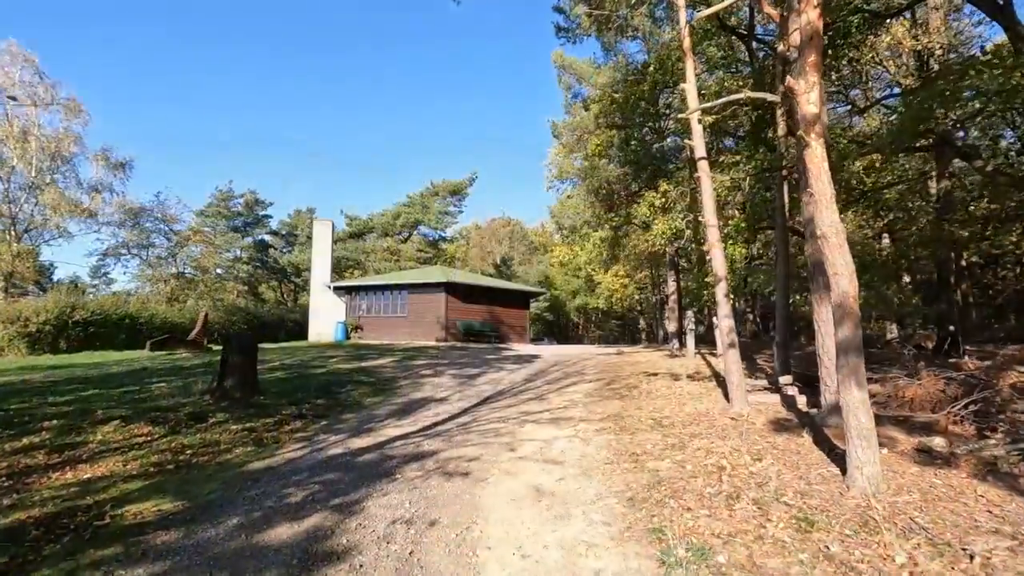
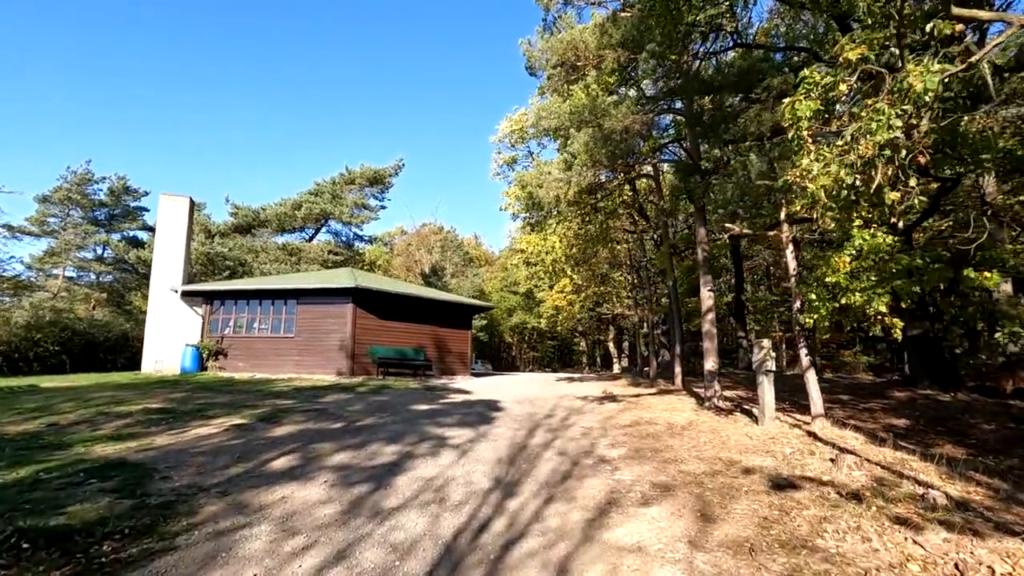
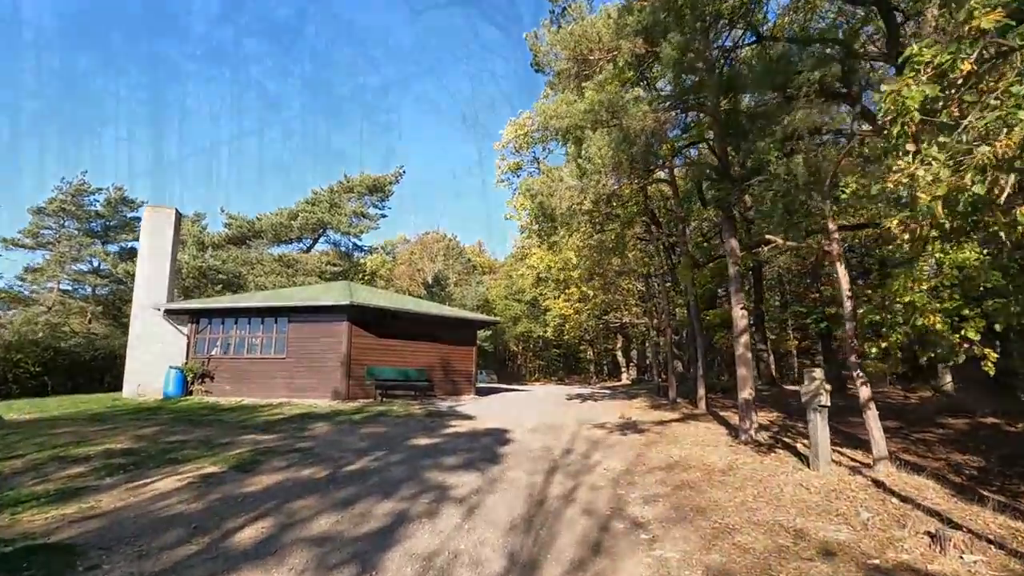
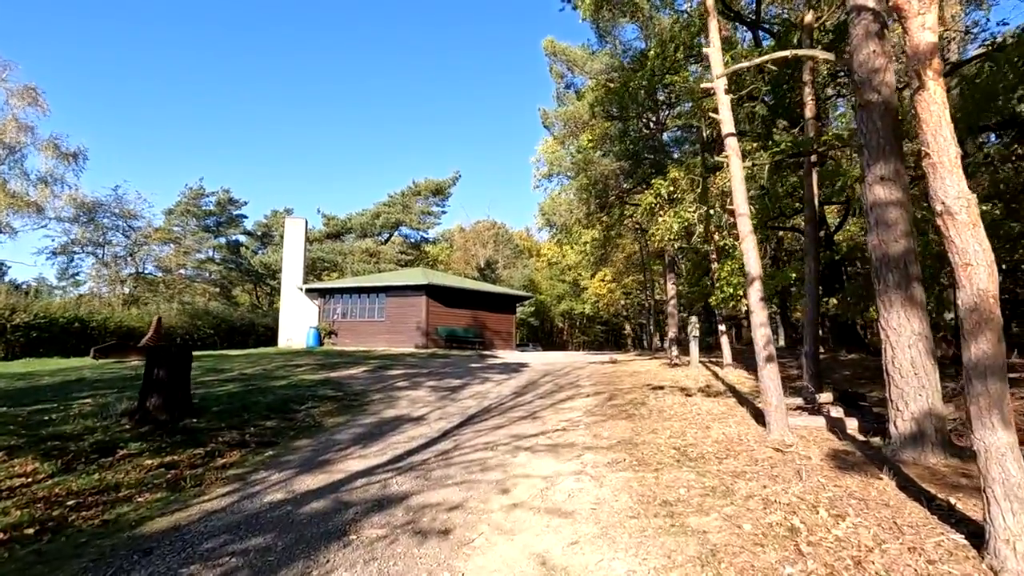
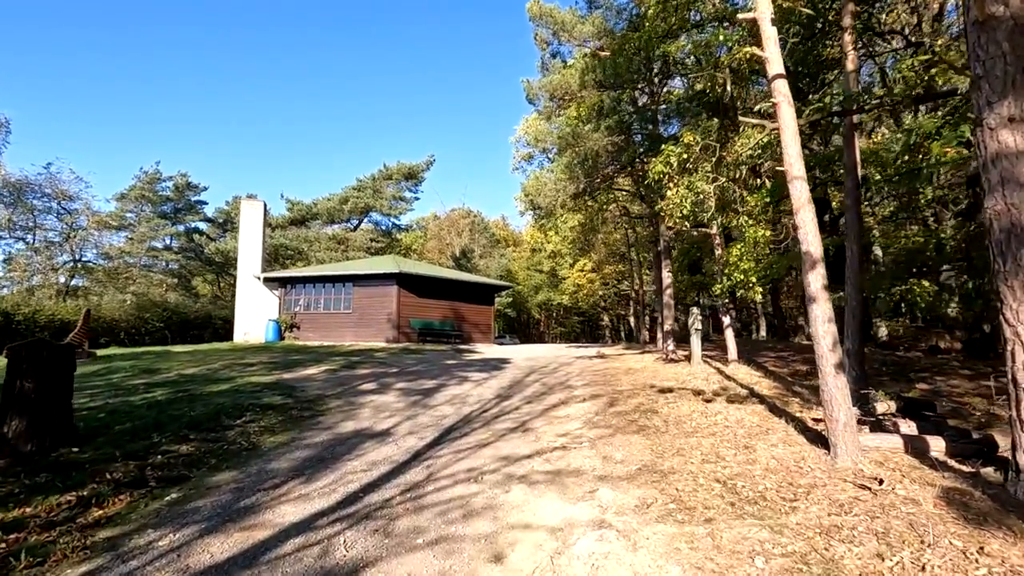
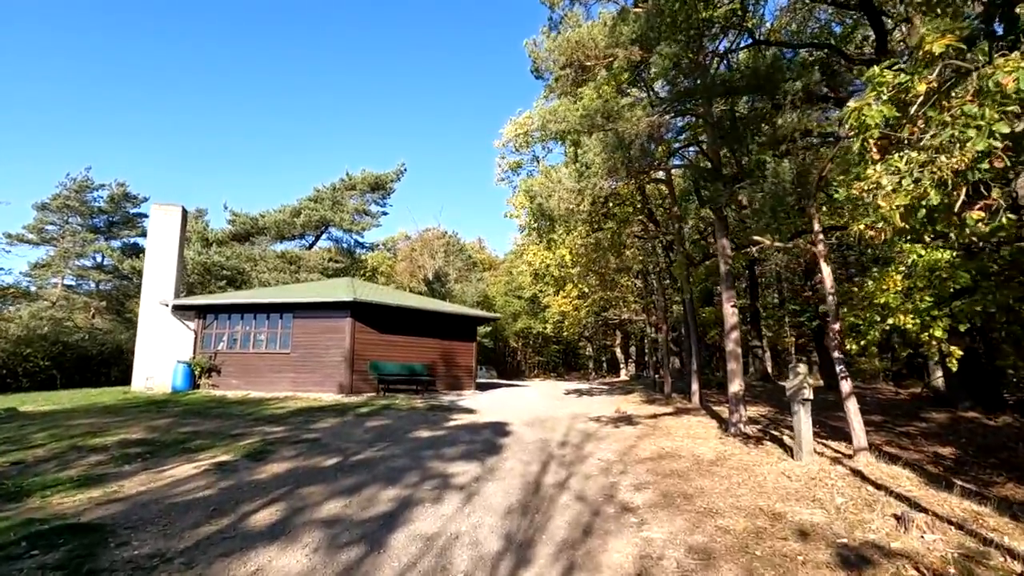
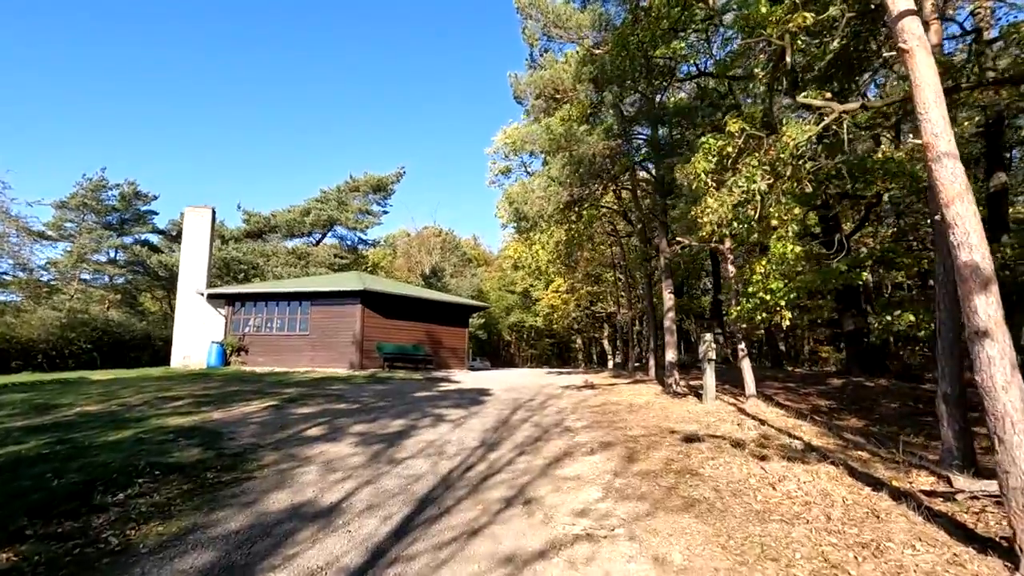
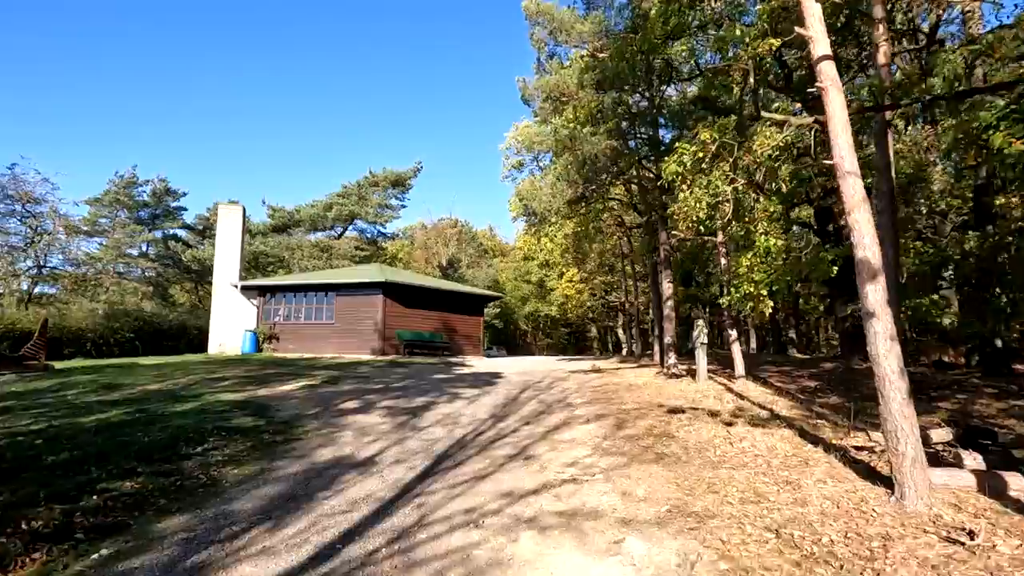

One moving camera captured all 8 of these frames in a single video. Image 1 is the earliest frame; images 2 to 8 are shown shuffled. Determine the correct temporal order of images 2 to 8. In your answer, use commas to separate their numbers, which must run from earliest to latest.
4, 5, 8, 7, 2, 6, 3
